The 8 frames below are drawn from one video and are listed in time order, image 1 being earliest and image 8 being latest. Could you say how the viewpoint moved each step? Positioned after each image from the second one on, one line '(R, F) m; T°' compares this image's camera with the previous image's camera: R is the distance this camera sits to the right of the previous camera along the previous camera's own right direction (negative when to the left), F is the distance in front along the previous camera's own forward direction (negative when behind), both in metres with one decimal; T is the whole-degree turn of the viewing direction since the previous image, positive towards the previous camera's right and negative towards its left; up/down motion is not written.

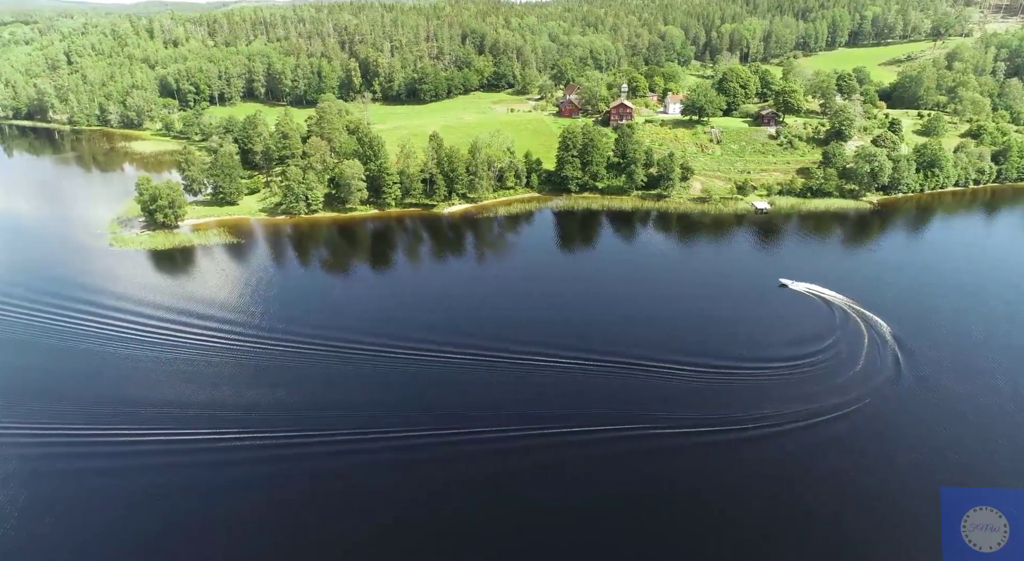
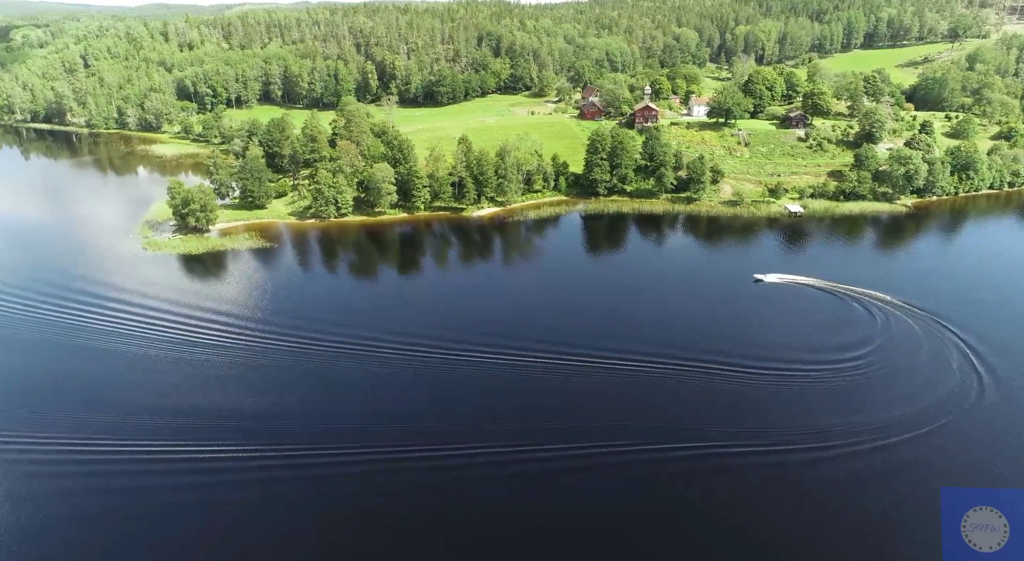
(-2.4, +0.5) m; 0°
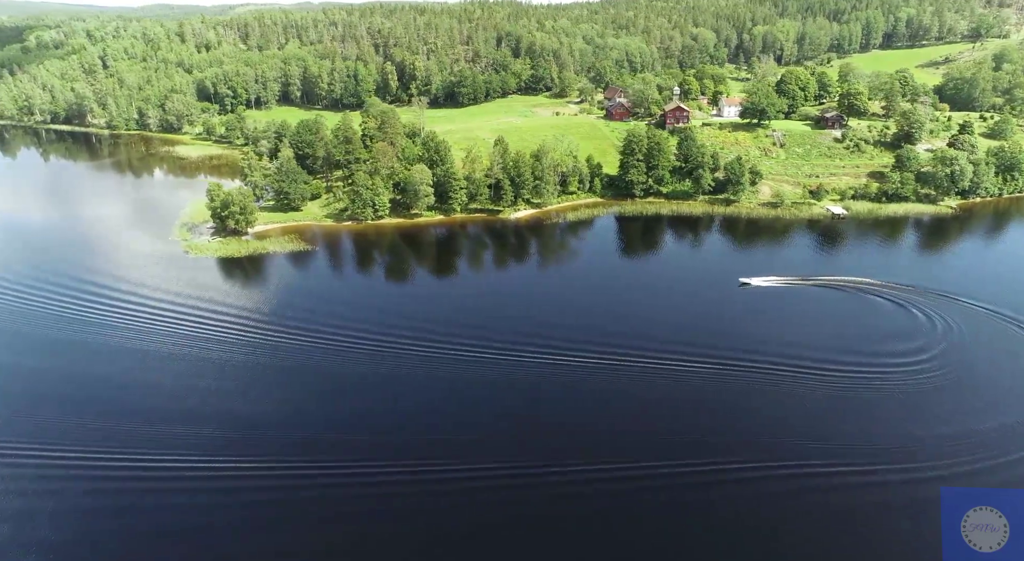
(-3.2, +0.7) m; 0°
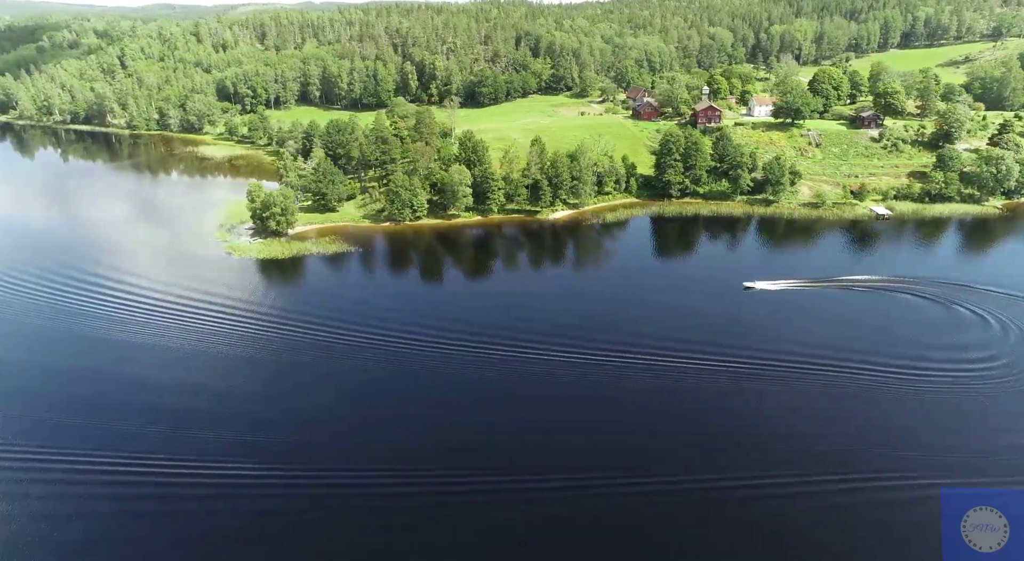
(-3.2, +0.6) m; 0°
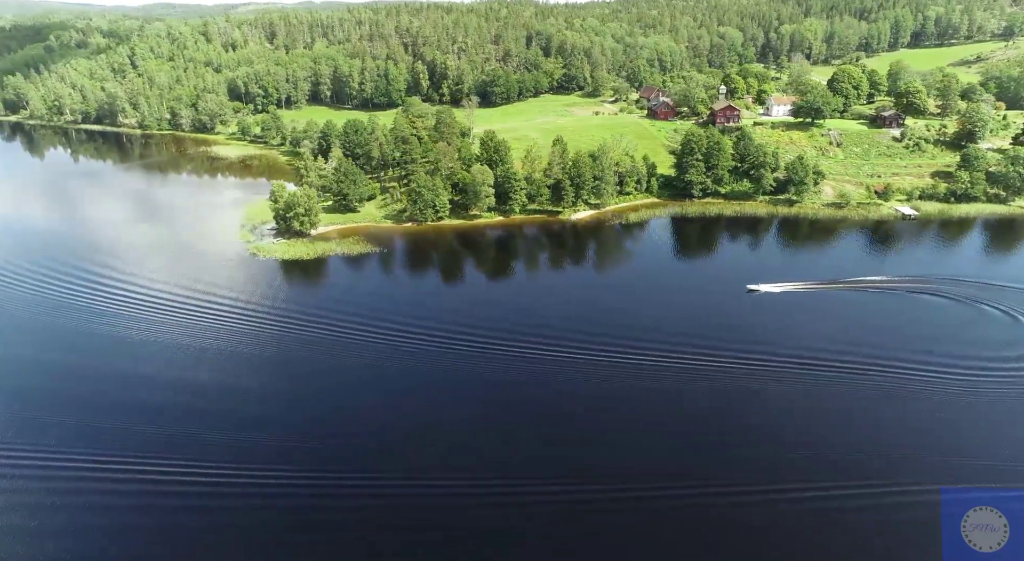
(-1.9, +0.4) m; 0°
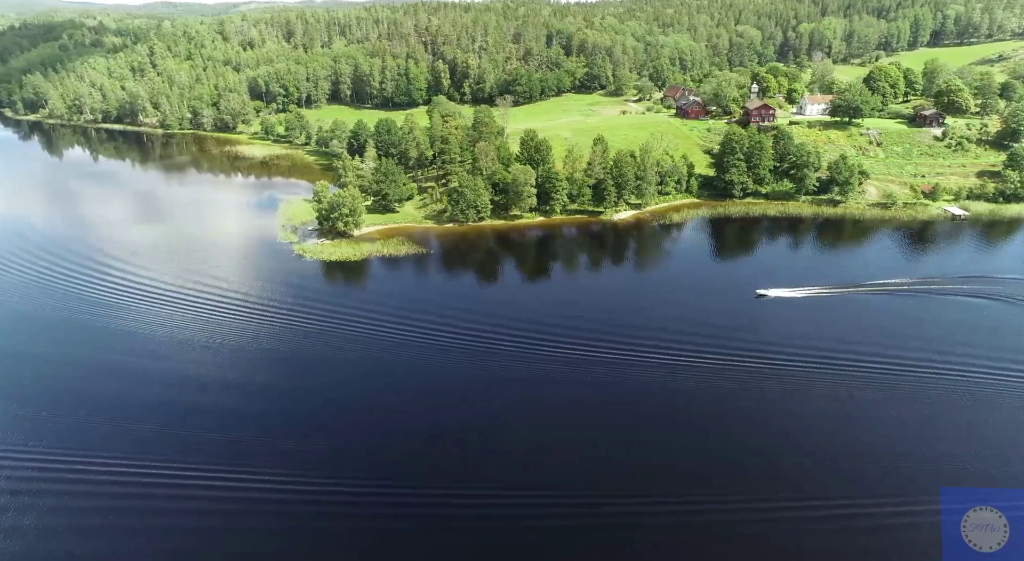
(-3.4, +0.9) m; 0°
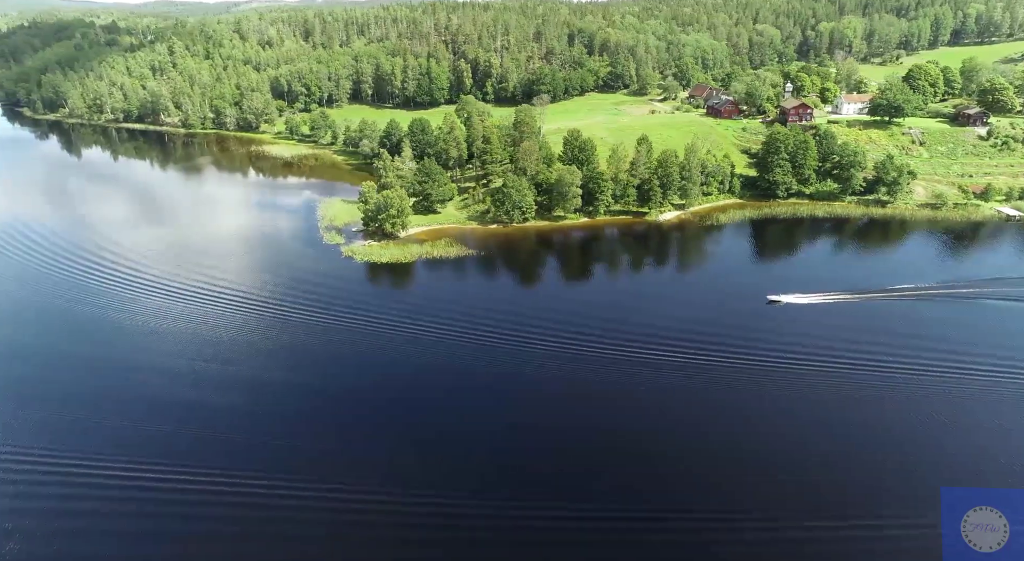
(-3.6, +0.9) m; 0°
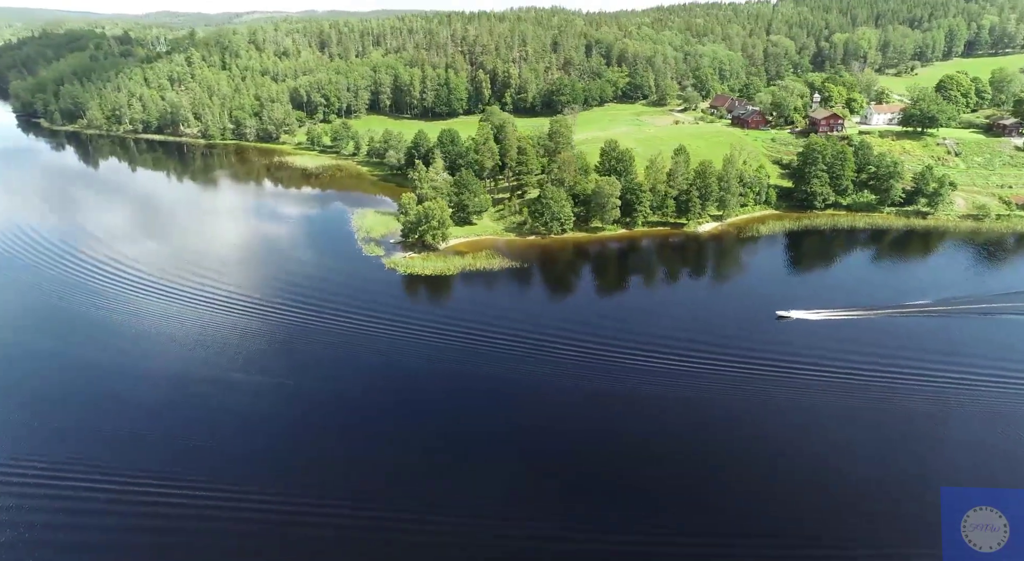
(-3.0, +0.8) m; 0°
